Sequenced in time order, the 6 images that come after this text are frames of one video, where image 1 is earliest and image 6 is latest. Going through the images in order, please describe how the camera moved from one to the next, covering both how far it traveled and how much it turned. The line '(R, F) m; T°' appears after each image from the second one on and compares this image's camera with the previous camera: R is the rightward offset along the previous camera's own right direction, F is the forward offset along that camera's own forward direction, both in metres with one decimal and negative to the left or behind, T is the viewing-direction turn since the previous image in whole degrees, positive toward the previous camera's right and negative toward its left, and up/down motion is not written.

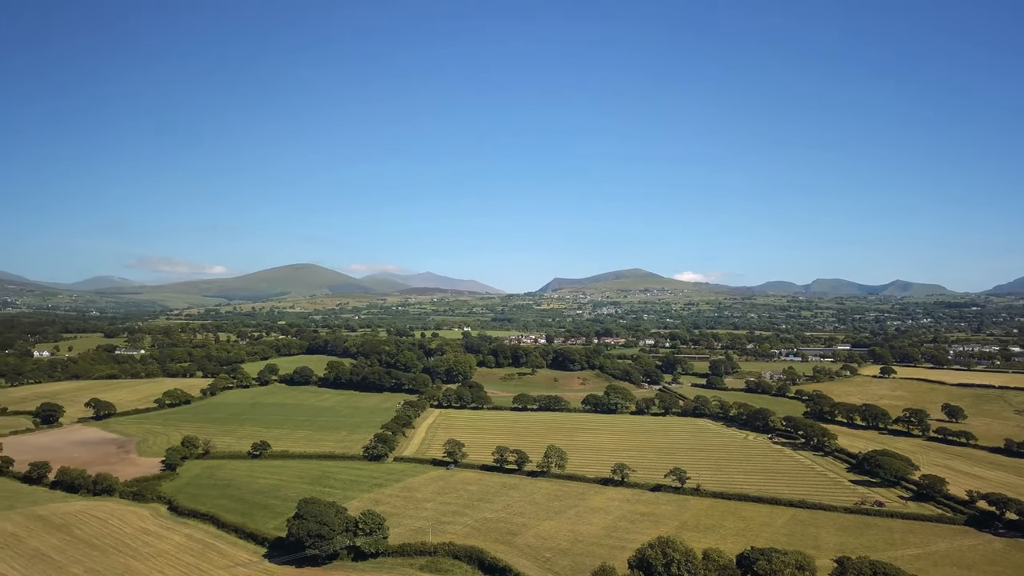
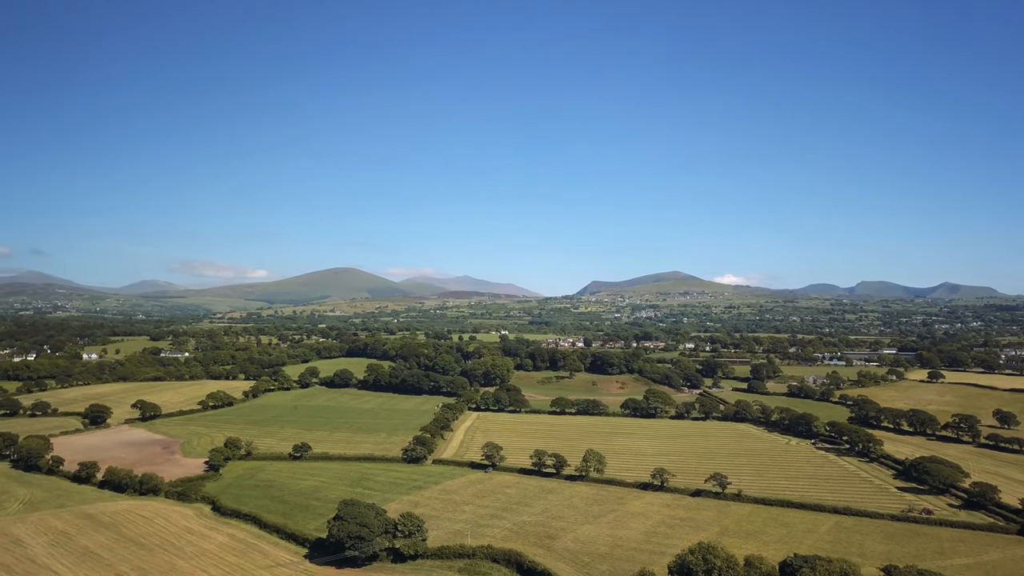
(-0.1, -0.8) m; -4°
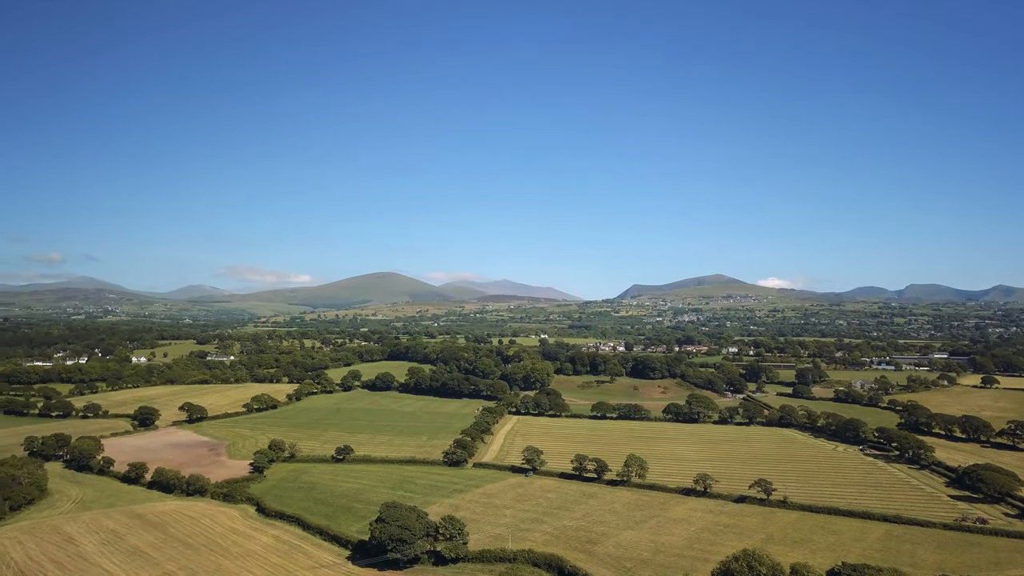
(0.0, -0.9) m; -4°
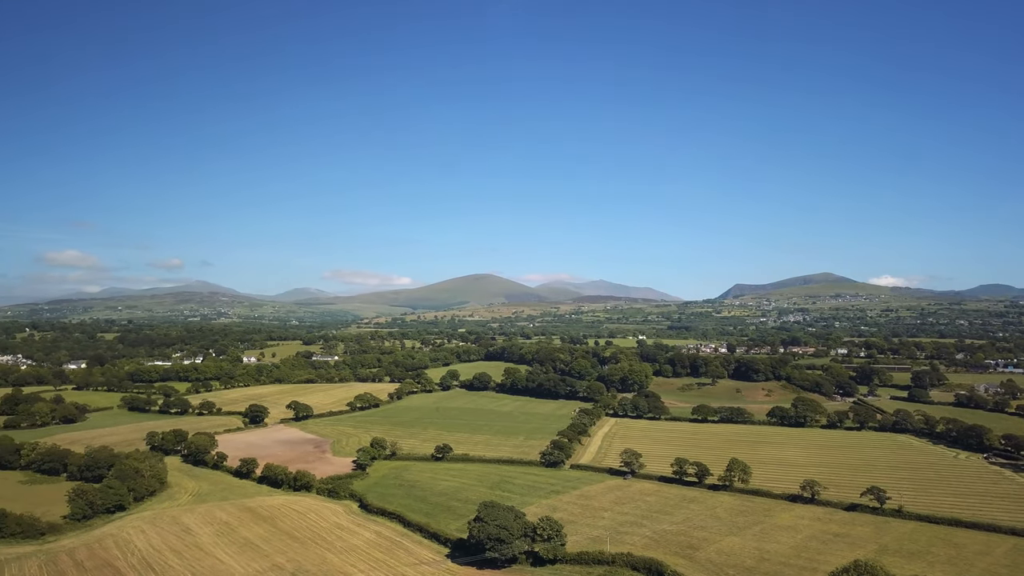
(+0.1, -2.5) m; -10°
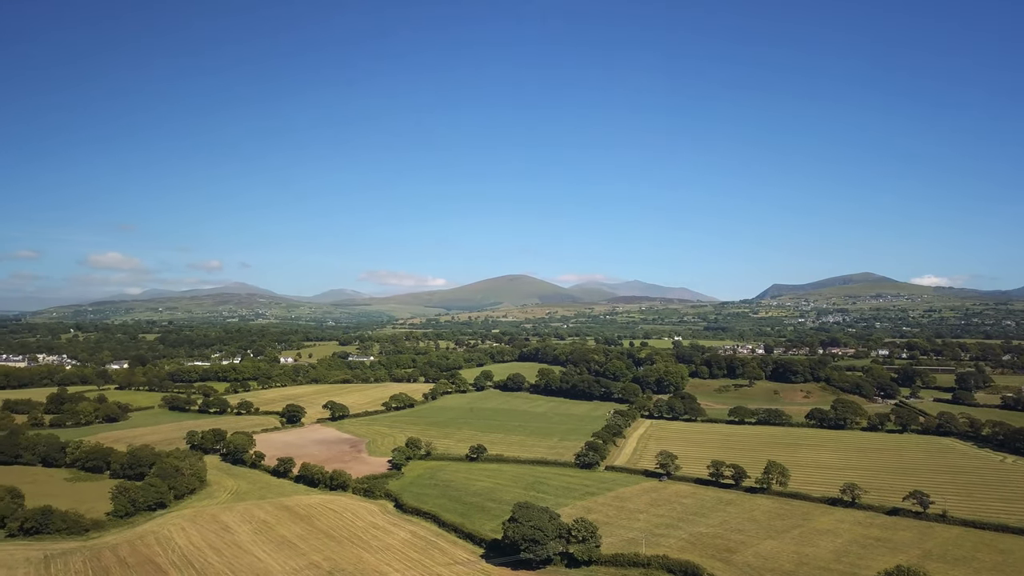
(0.0, -1.0) m; -3°
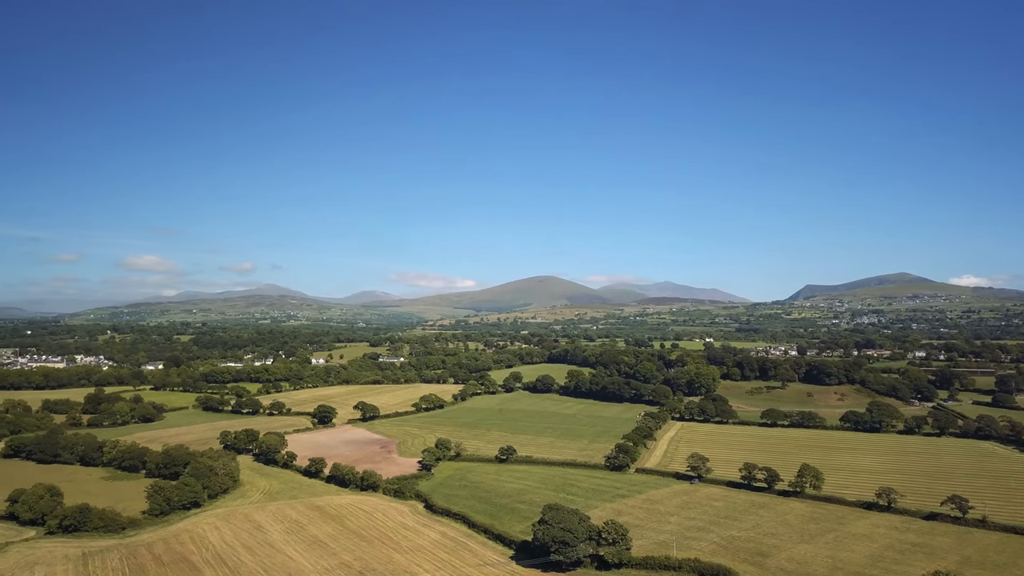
(0.0, -1.0) m; -3°
